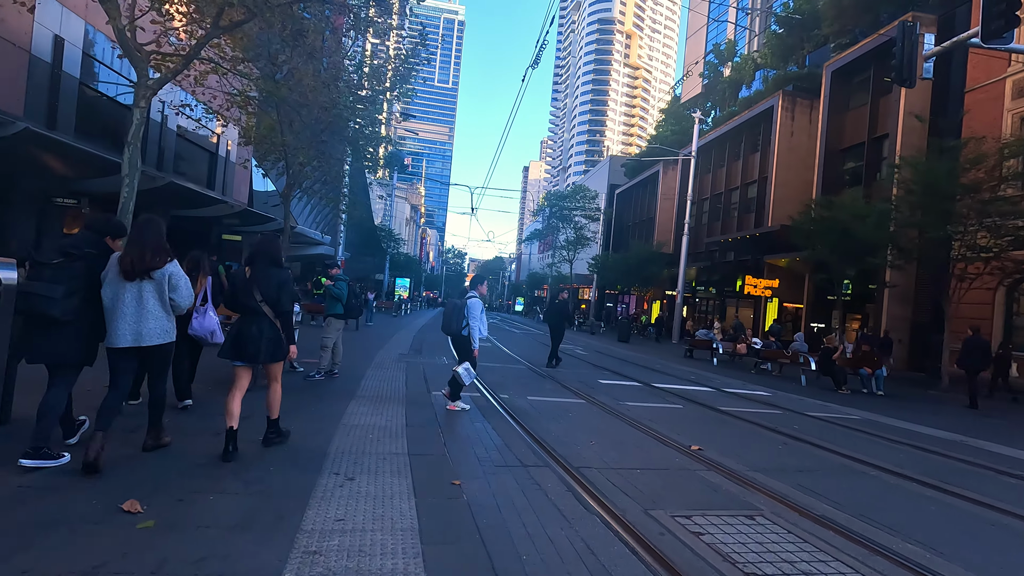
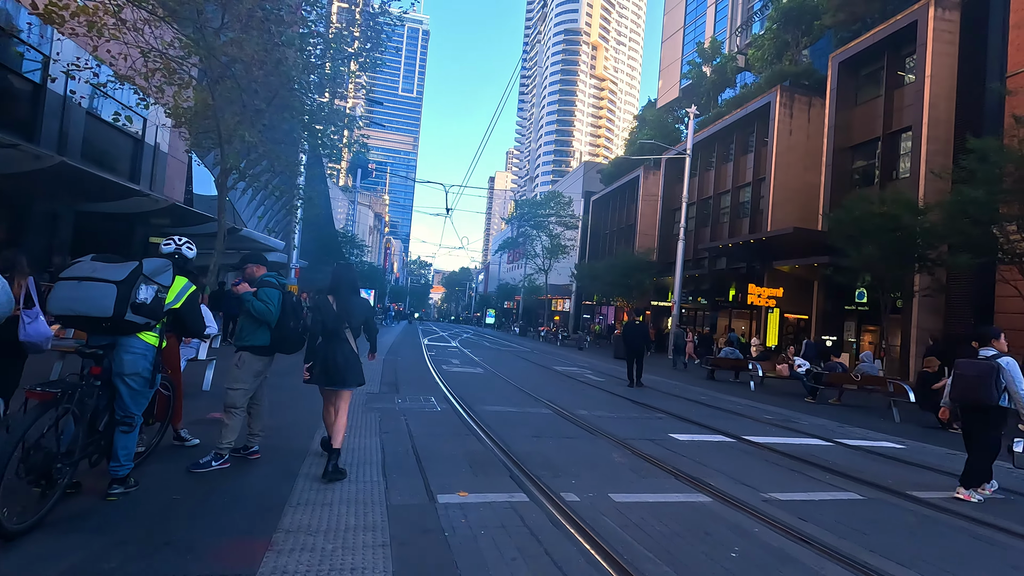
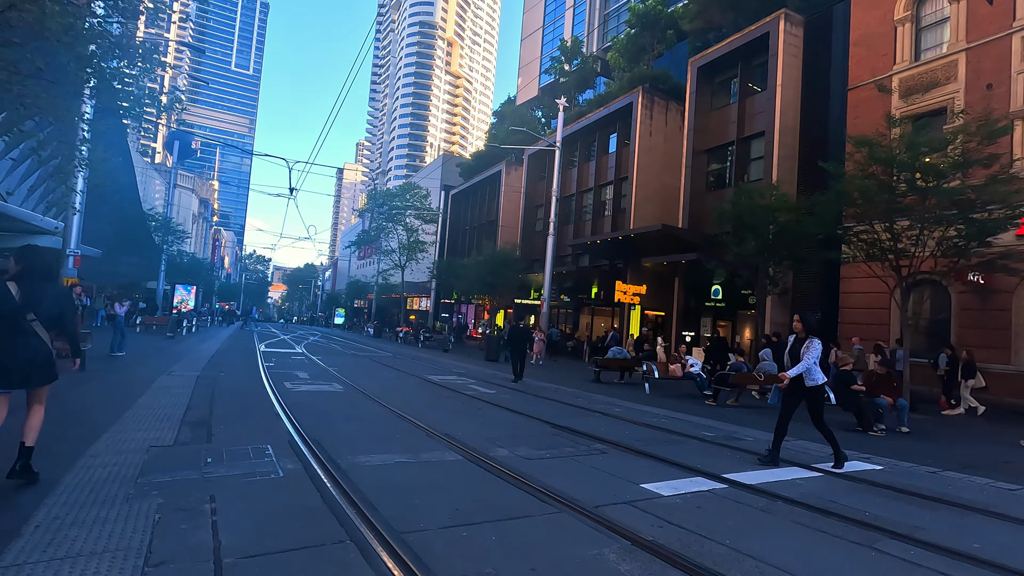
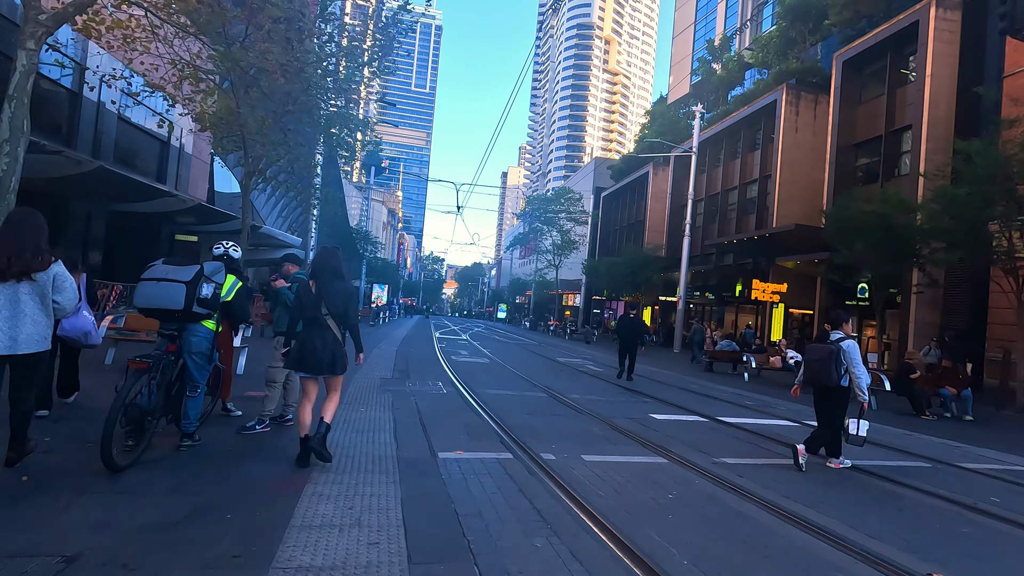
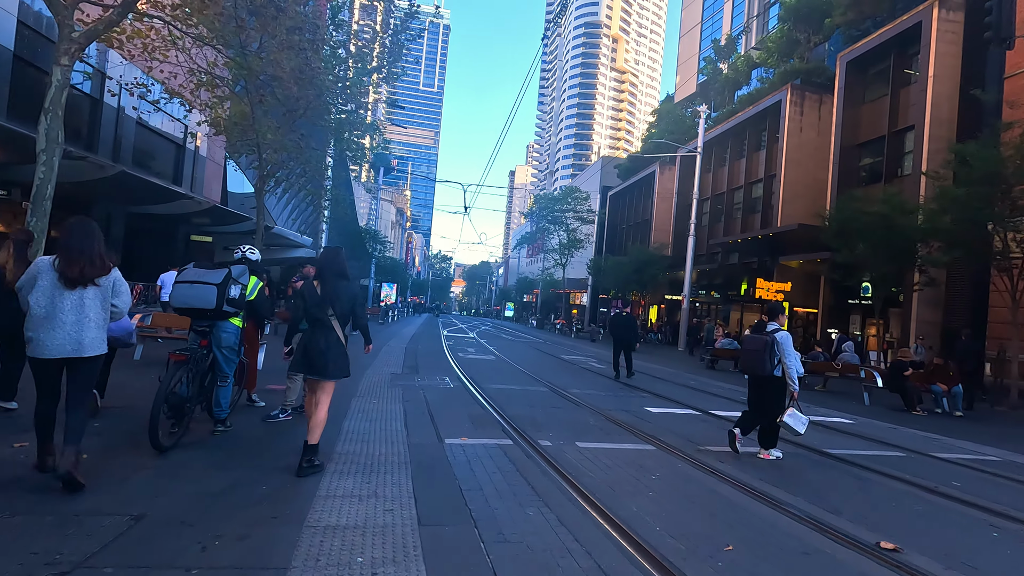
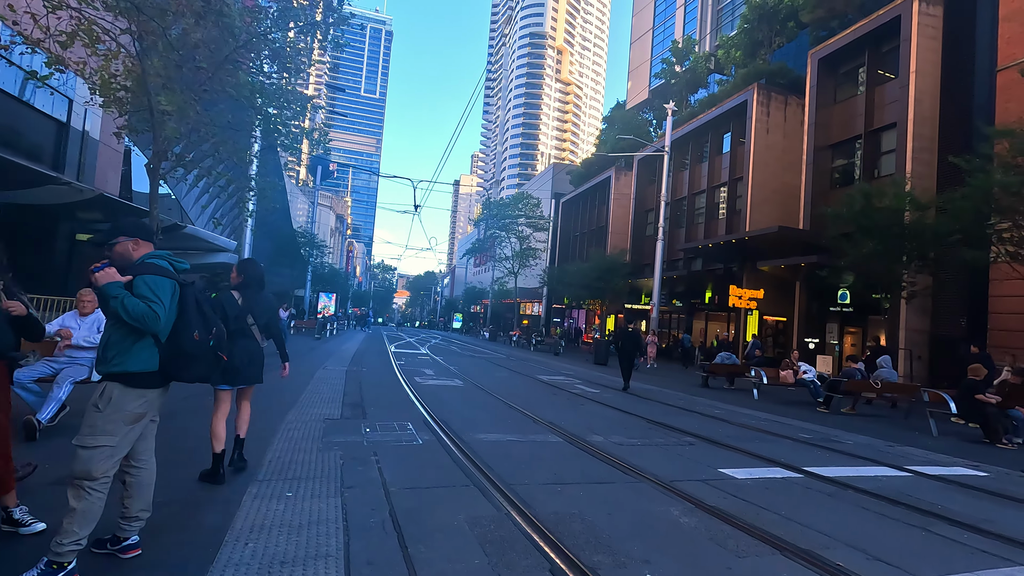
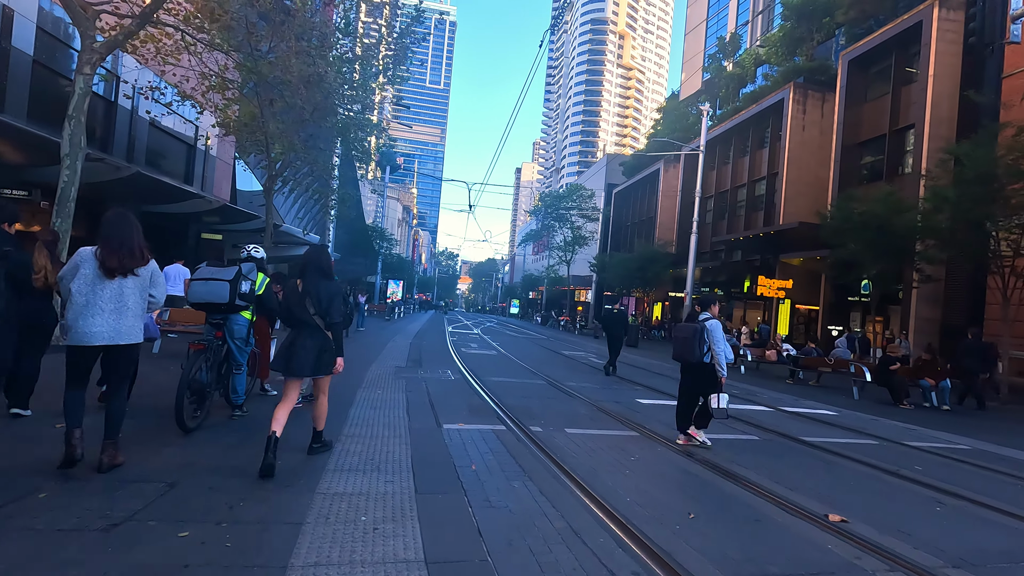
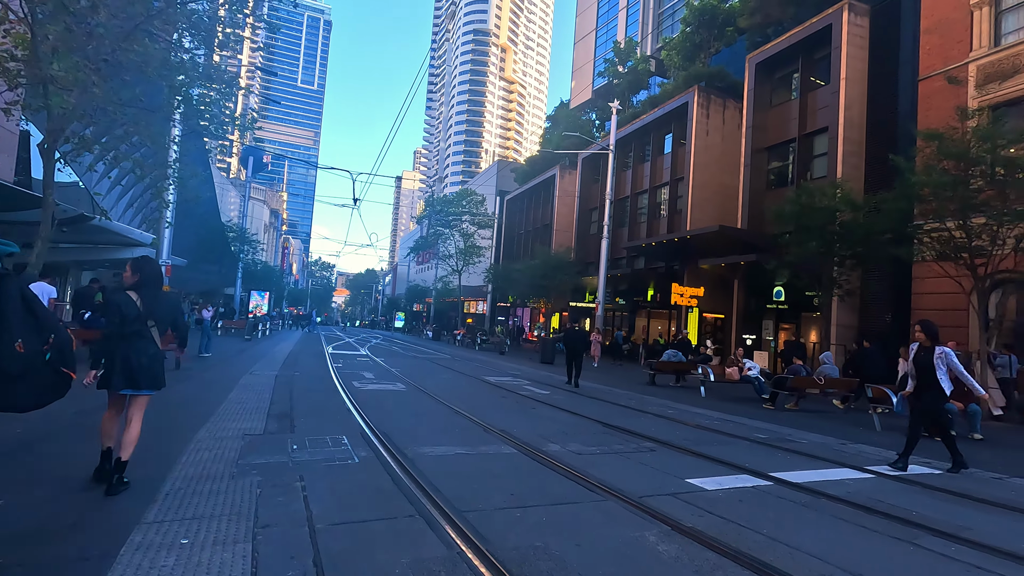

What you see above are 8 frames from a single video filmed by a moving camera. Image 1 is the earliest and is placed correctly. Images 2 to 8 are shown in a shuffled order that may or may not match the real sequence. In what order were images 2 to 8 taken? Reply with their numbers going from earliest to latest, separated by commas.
7, 5, 4, 2, 6, 8, 3
